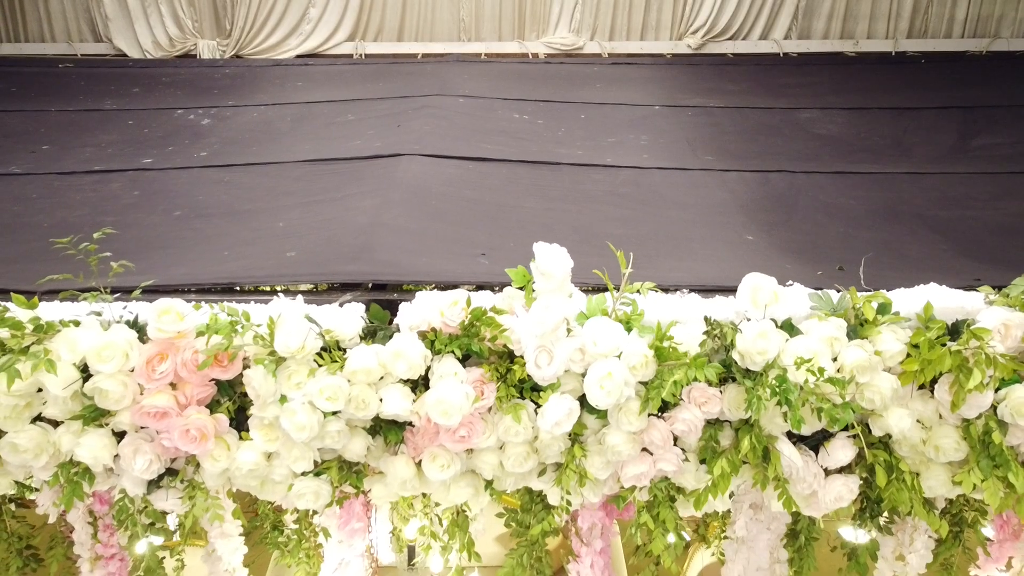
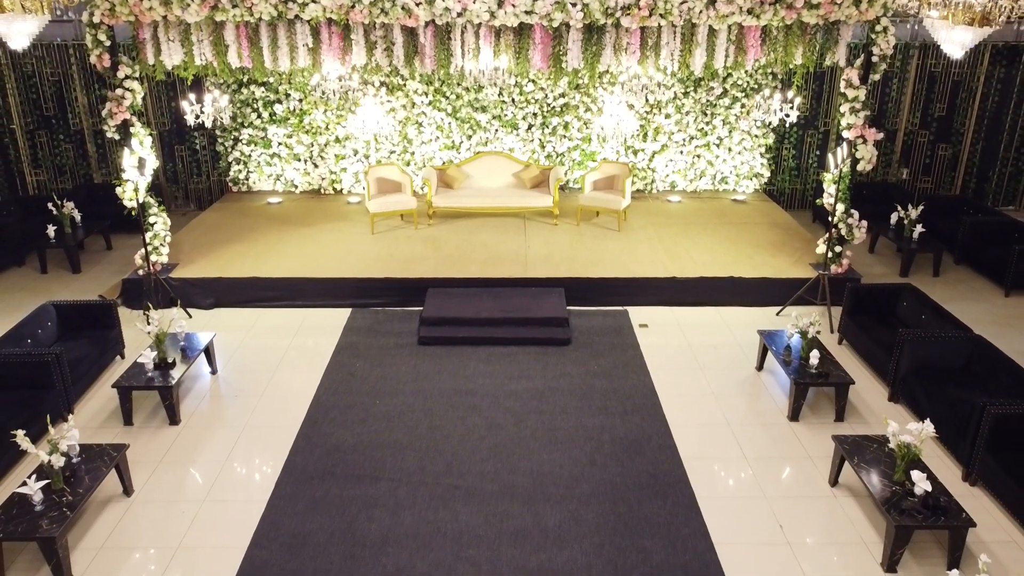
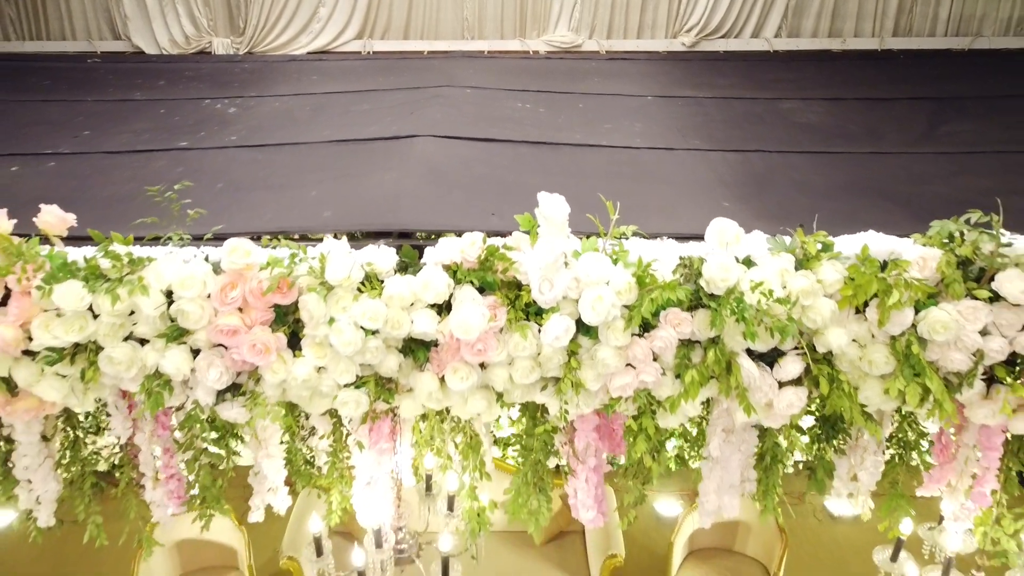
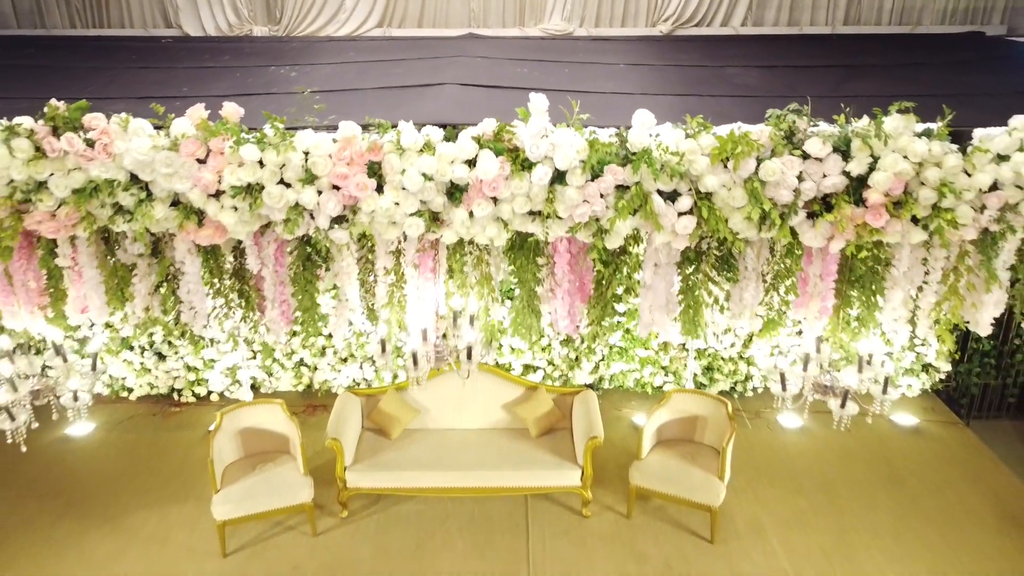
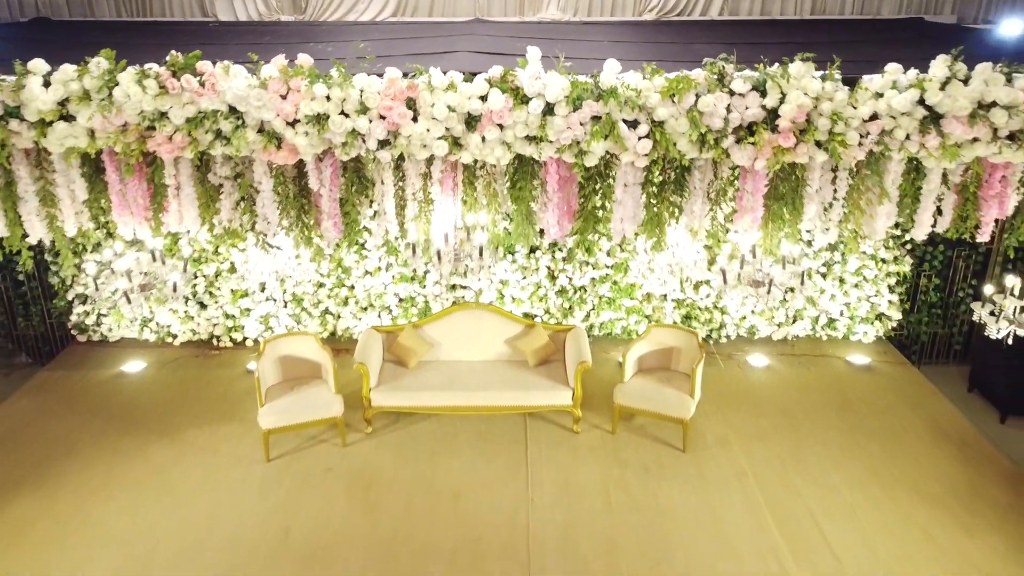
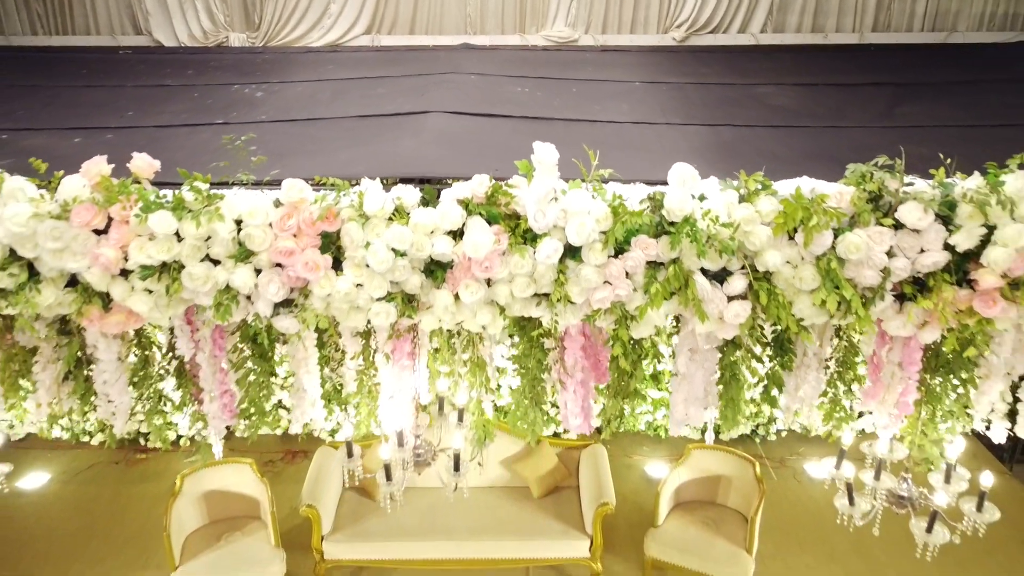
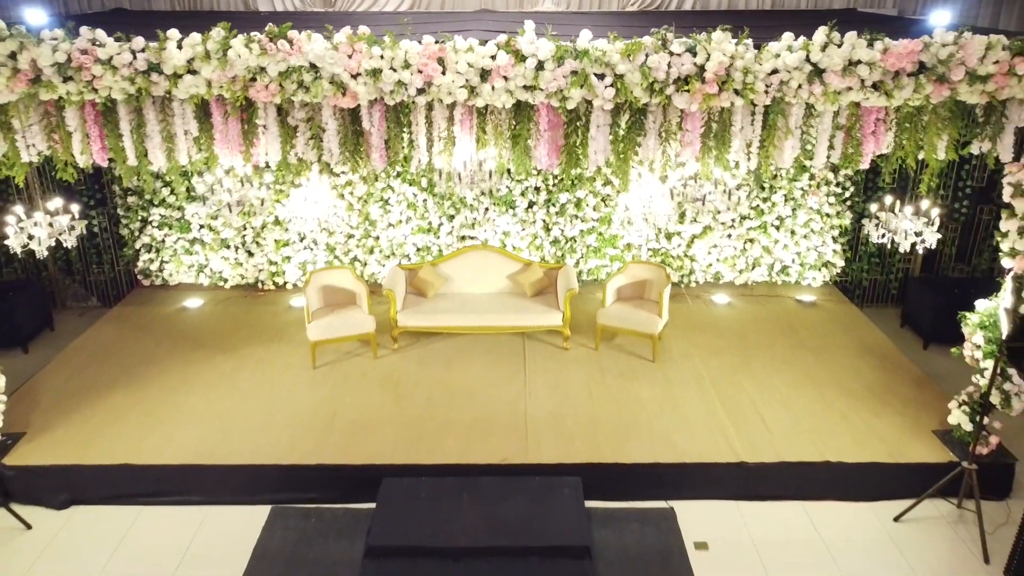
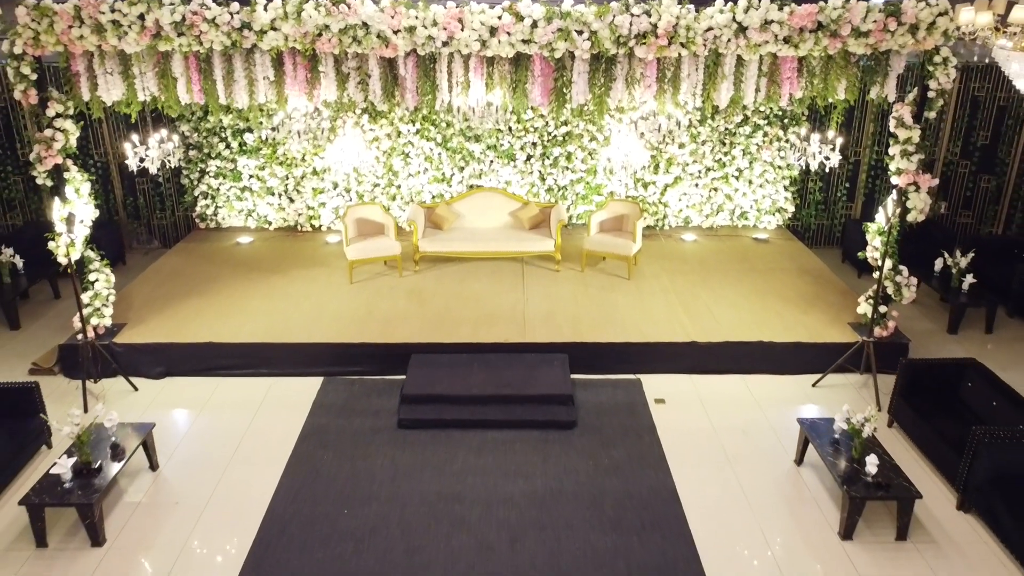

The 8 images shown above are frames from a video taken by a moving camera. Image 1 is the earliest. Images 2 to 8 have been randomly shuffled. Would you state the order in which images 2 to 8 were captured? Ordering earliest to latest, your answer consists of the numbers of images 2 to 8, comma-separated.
3, 6, 4, 5, 7, 8, 2
